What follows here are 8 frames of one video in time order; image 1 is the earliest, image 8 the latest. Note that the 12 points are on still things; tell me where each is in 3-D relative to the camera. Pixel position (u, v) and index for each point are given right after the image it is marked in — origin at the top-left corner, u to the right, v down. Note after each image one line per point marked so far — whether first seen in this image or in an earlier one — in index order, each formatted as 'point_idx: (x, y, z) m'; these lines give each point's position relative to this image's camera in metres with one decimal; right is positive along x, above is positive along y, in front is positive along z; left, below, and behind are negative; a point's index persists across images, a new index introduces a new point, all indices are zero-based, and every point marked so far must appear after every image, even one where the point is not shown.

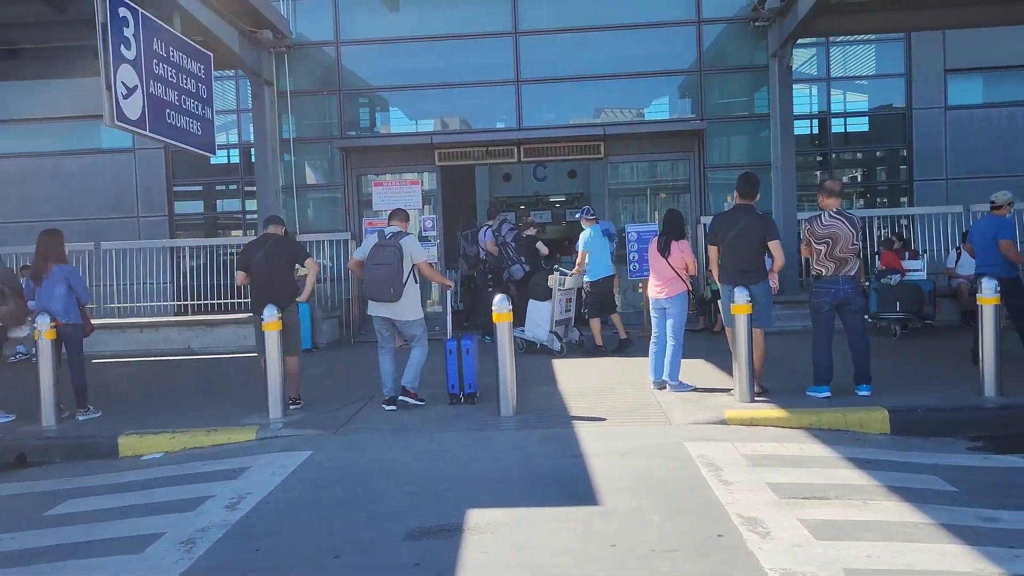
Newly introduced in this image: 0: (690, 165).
0: (+2.6, +1.8, +11.9) m
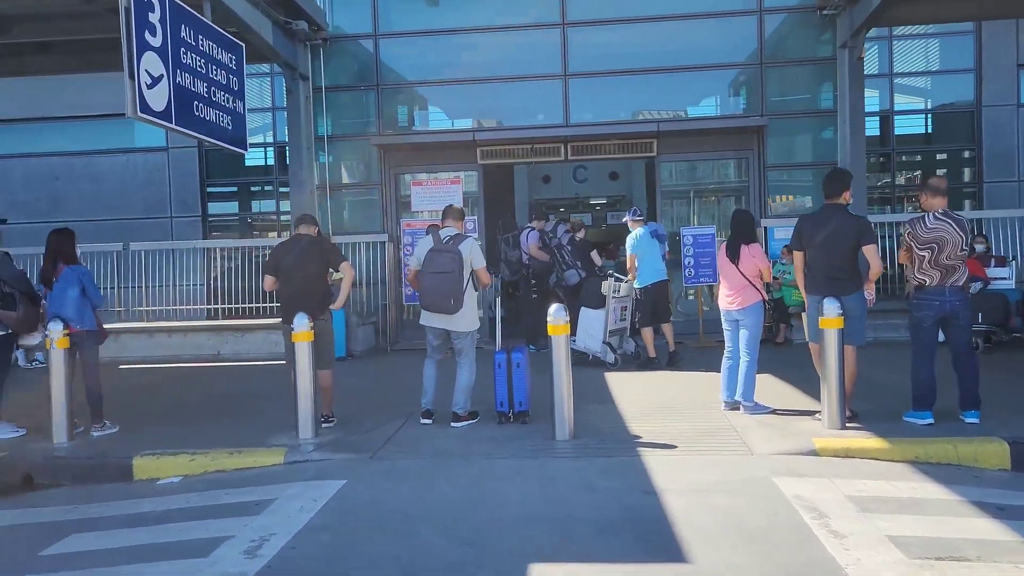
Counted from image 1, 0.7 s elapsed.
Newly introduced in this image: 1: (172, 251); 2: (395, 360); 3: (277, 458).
0: (+3.2, +1.7, +11.2) m
1: (-4.5, +0.5, +11.3) m
2: (-1.4, -0.9, +10.0) m
3: (-1.5, -1.1, +5.2) m
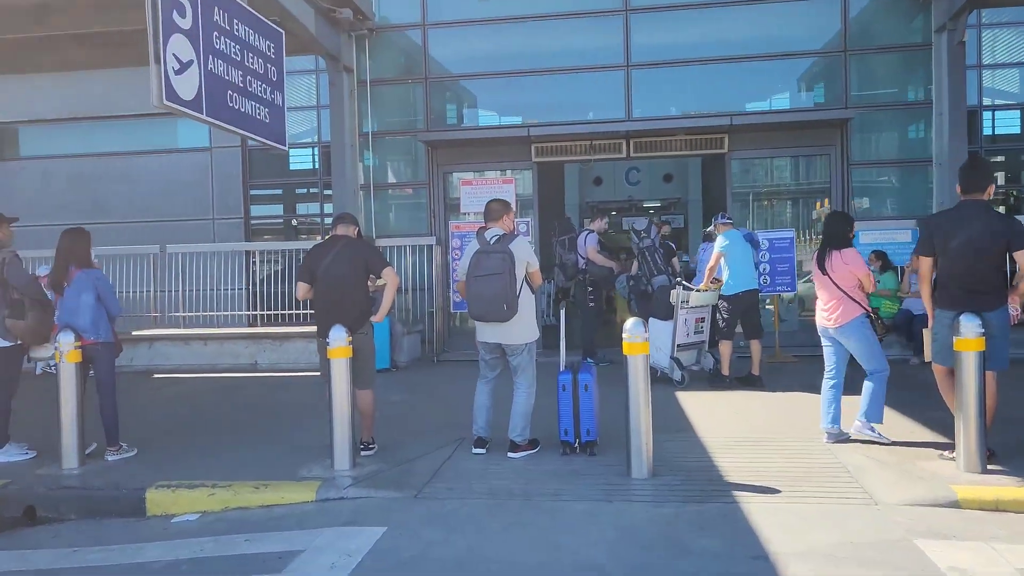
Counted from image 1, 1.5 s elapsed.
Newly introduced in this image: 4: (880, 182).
0: (+3.9, +1.5, +10.2) m
1: (-3.8, +0.4, +10.7) m
2: (-0.7, -0.9, +9.2) m
3: (-1.1, -1.1, +4.5) m
4: (+4.5, +1.2, +10.1) m
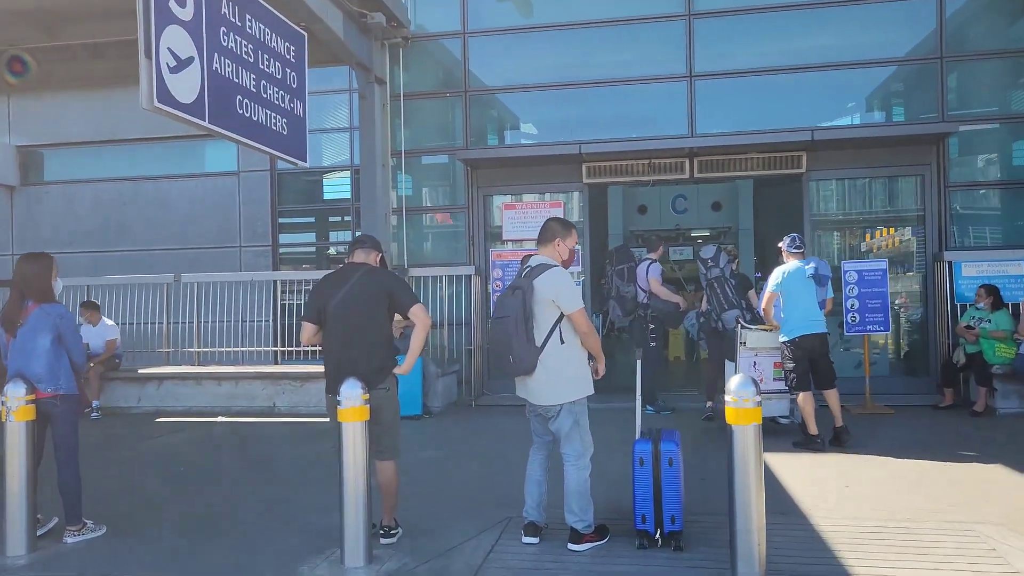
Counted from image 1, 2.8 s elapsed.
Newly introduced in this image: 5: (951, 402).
0: (+4.4, +1.1, +9.0) m
1: (-3.3, 0.0, +9.7) m
2: (-0.3, -1.3, +8.1) m
3: (-0.8, -1.3, +3.4) m
4: (+5.0, +0.8, +8.8) m
5: (+4.3, -1.1, +8.1) m
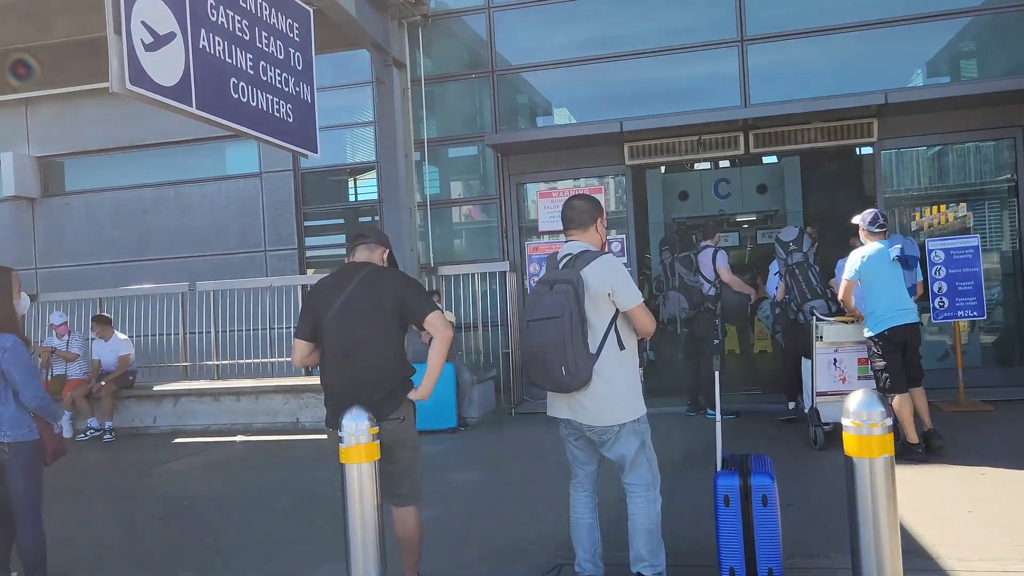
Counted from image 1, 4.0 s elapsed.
0: (+4.8, +1.3, +7.9) m
1: (-2.9, 0.0, +9.1) m
2: (+0.1, -1.3, +7.3) m
3: (-0.7, -1.3, +2.6) m
4: (+5.3, +1.1, +7.8) m
5: (+4.6, -0.9, +7.1) m
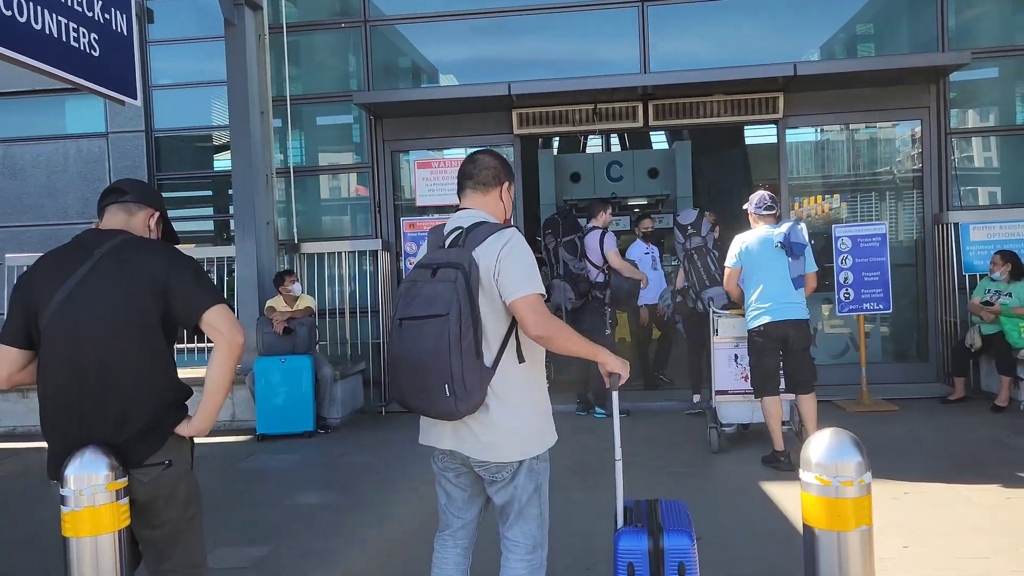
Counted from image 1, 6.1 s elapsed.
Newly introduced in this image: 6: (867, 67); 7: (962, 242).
0: (+3.7, +1.4, +7.5) m
1: (-4.1, +0.2, +7.7) m
2: (-0.9, -1.1, +6.3) m
3: (-1.1, -1.3, +1.6) m
4: (+4.2, +1.1, +7.4) m
5: (+3.6, -0.8, +6.7) m
6: (+2.9, +1.8, +6.8) m
7: (+3.9, +0.4, +7.1) m
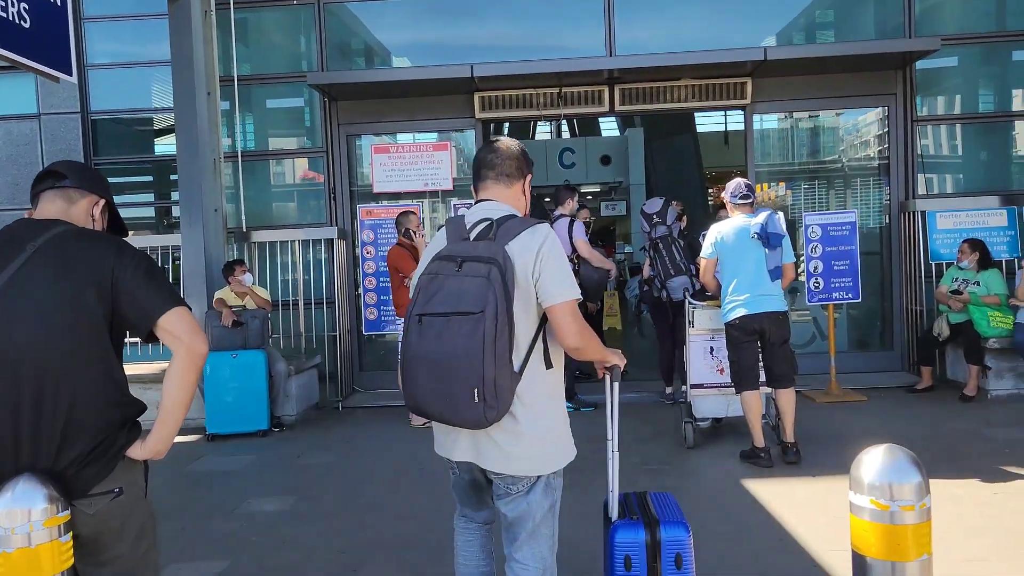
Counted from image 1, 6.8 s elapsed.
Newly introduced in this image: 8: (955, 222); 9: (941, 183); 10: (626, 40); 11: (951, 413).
0: (+3.3, +1.5, +7.5) m
1: (-4.4, +0.3, +7.2) m
2: (-1.1, -1.1, +6.0) m
3: (-1.0, -1.3, +1.3) m
4: (+3.9, +1.2, +7.4) m
5: (+3.3, -0.8, +6.7) m
6: (+2.6, +1.9, +6.7) m
7: (+3.6, +0.5, +7.1) m
8: (+3.7, +0.5, +7.0) m
9: (+3.8, +0.9, +7.4) m
10: (+1.0, +2.3, +7.6) m
11: (+3.1, -0.9, +6.0) m
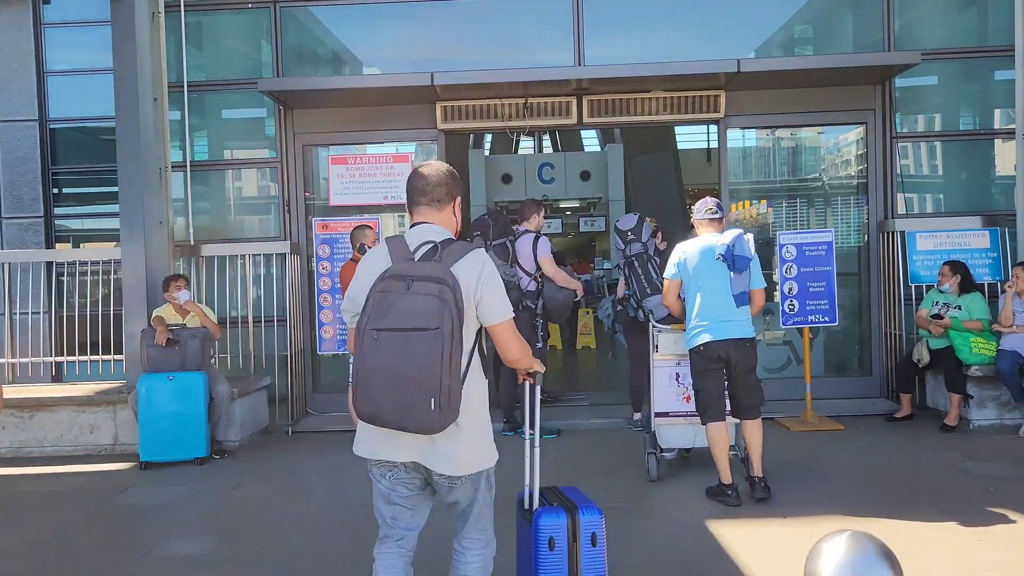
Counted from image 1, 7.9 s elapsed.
0: (+3.0, +1.3, +7.2) m
1: (-4.7, +0.2, +6.7) m
2: (-1.4, -1.2, +5.6) m
3: (-1.2, -1.3, +0.9) m
4: (+3.6, +1.0, +7.1) m
5: (+3.0, -0.9, +6.4) m
6: (+2.3, +1.7, +6.4) m
7: (+3.2, +0.3, +6.8) m
8: (+3.4, +0.4, +6.7) m
9: (+3.5, +0.7, +7.1) m
10: (+0.7, +2.1, +7.3) m
11: (+2.8, -1.1, +5.7) m
